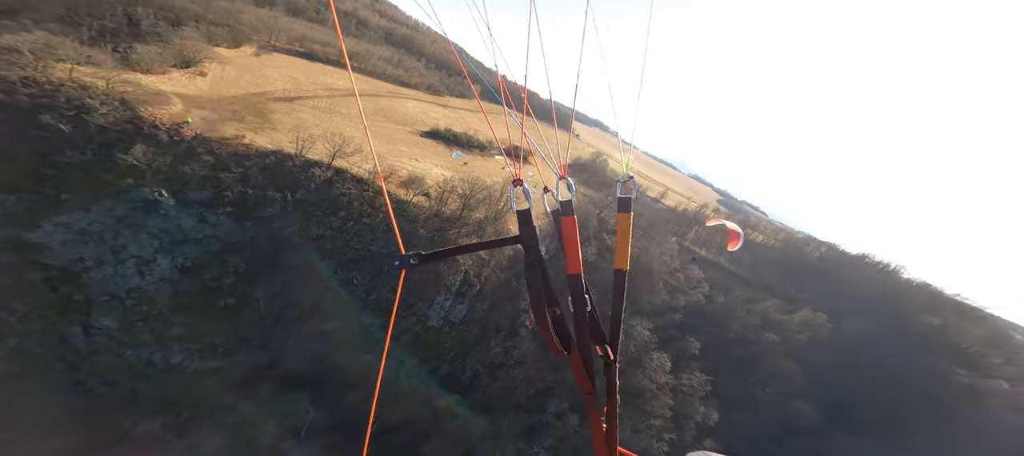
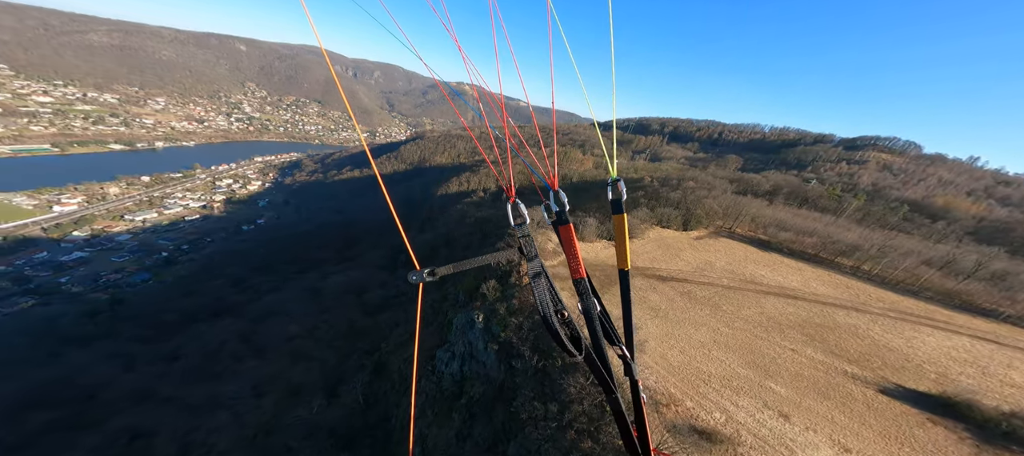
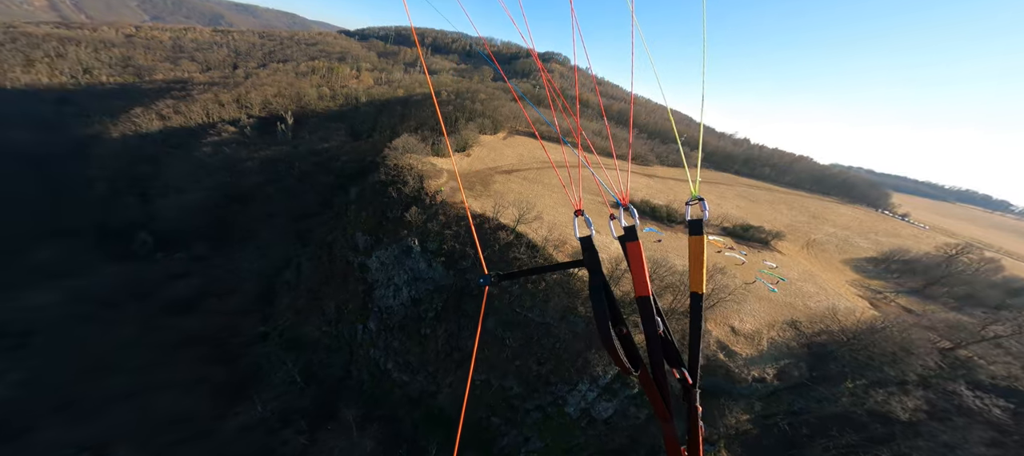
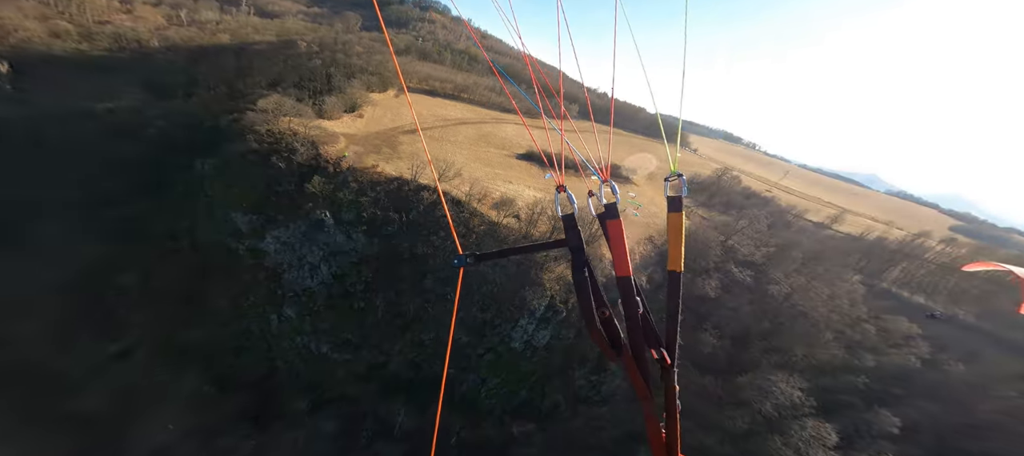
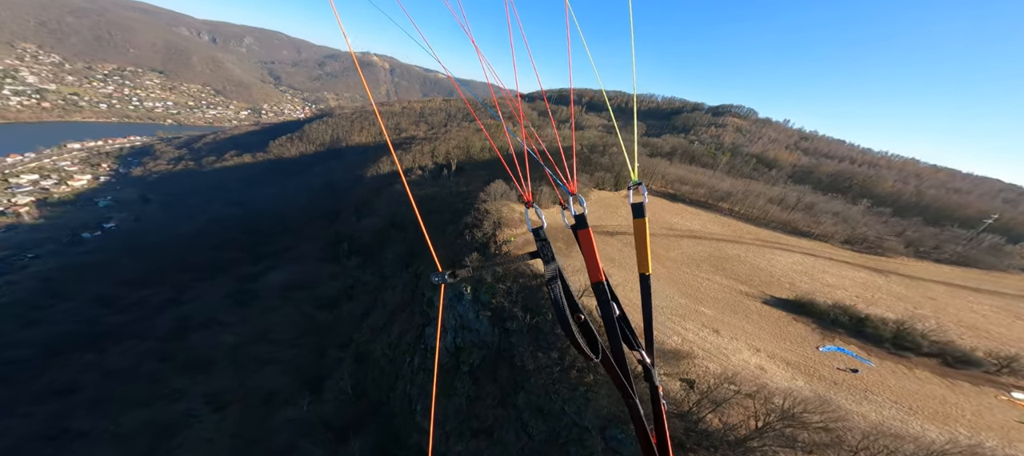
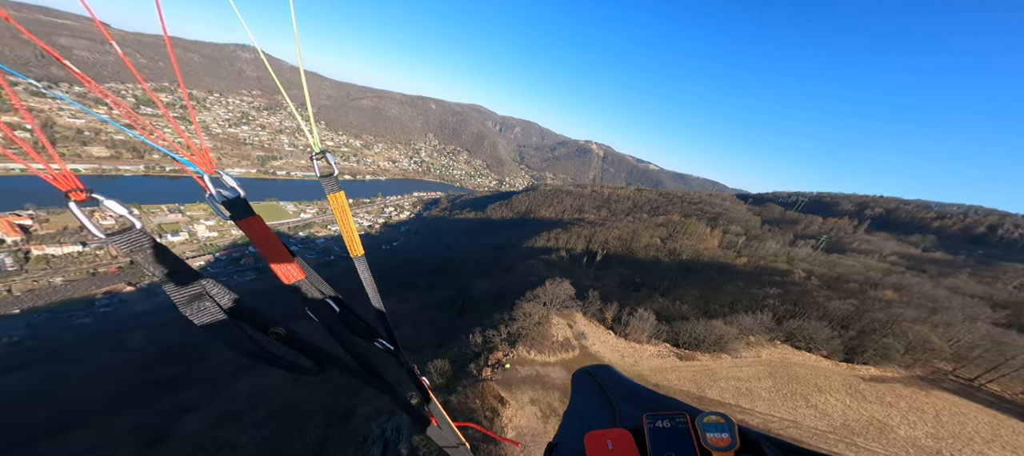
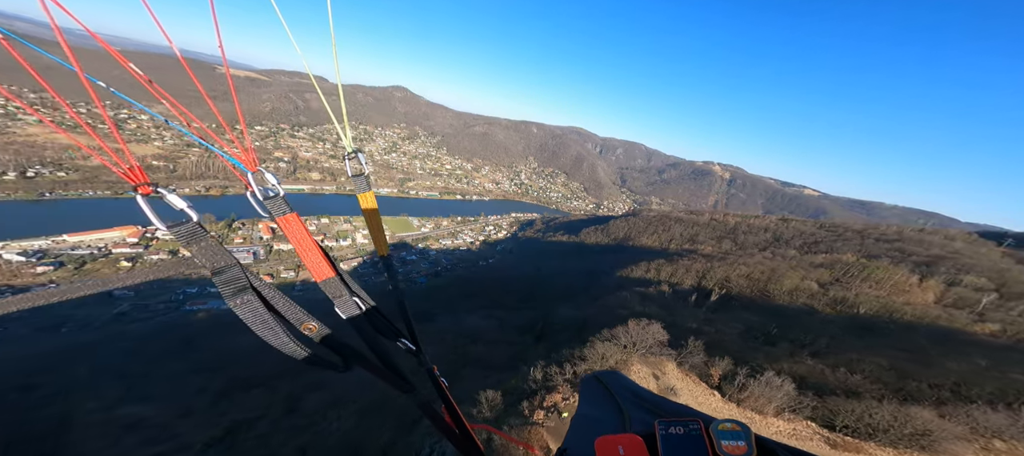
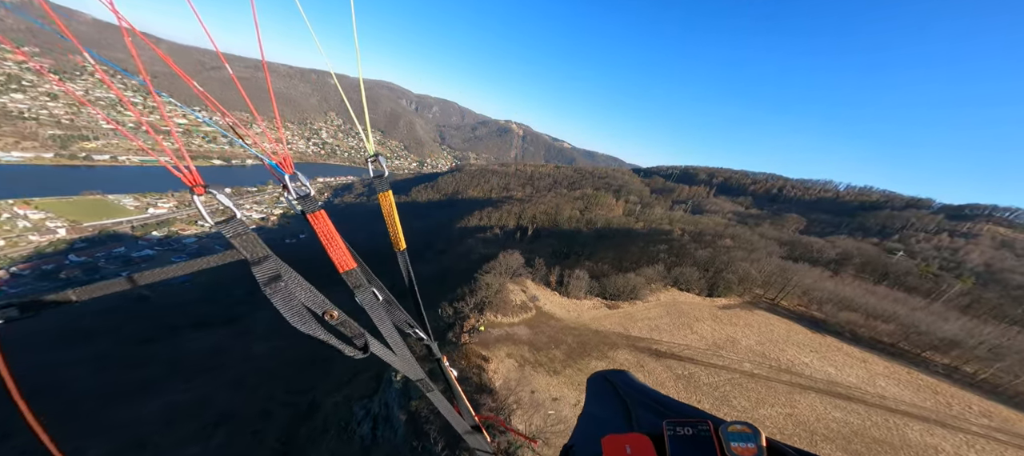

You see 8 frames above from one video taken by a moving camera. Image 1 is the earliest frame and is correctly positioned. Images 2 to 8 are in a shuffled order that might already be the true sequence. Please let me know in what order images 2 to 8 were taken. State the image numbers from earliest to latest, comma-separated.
4, 3, 5, 2, 8, 6, 7
